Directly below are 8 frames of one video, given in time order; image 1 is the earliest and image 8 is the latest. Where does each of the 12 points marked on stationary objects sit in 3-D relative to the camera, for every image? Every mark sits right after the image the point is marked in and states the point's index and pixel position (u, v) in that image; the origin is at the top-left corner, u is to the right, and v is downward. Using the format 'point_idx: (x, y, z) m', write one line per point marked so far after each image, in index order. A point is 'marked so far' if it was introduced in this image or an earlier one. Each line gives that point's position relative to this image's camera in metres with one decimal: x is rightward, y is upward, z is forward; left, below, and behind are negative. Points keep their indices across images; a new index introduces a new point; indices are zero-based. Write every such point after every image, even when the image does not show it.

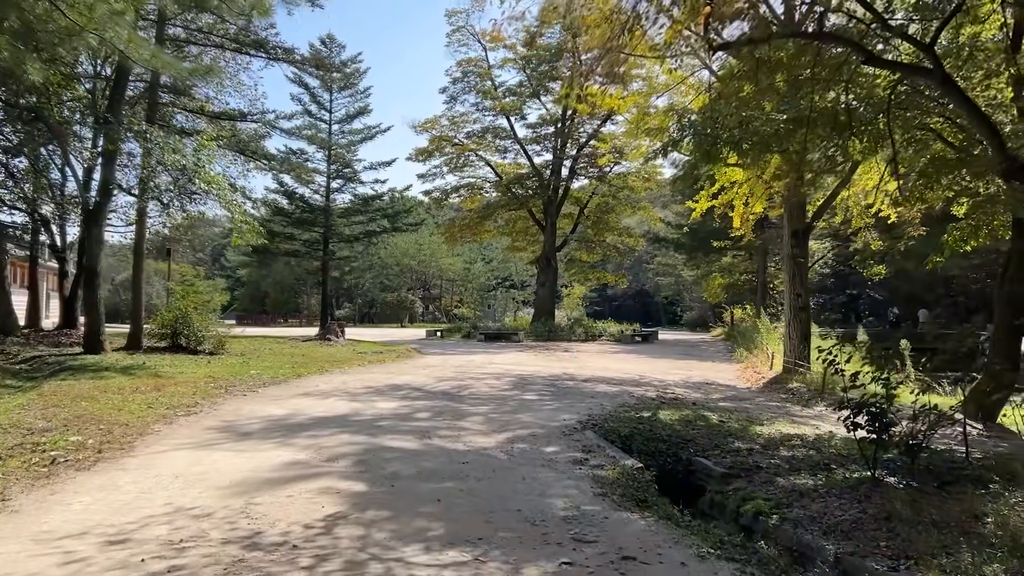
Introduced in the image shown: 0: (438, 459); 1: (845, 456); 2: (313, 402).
0: (-0.5, -1.2, +6.3) m
1: (+2.8, -1.4, +7.4) m
2: (-2.1, -1.2, +9.1) m
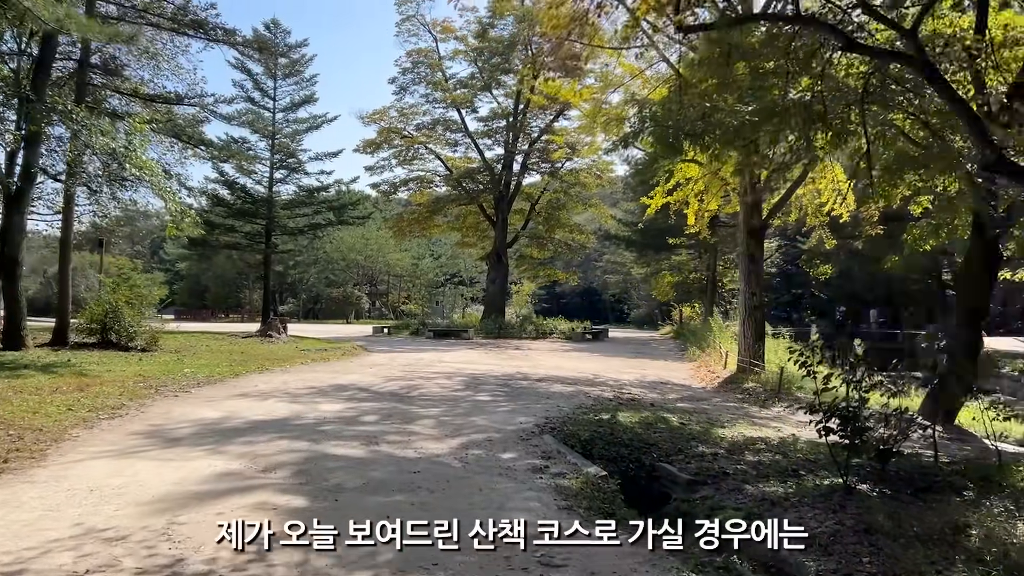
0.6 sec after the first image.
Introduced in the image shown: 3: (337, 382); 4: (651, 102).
0: (-0.8, -1.2, +5.8) m
1: (+2.5, -1.4, +7.1) m
2: (-2.6, -1.1, +8.5) m
3: (-2.1, -1.1, +10.5) m
4: (+1.6, +2.2, +10.2) m
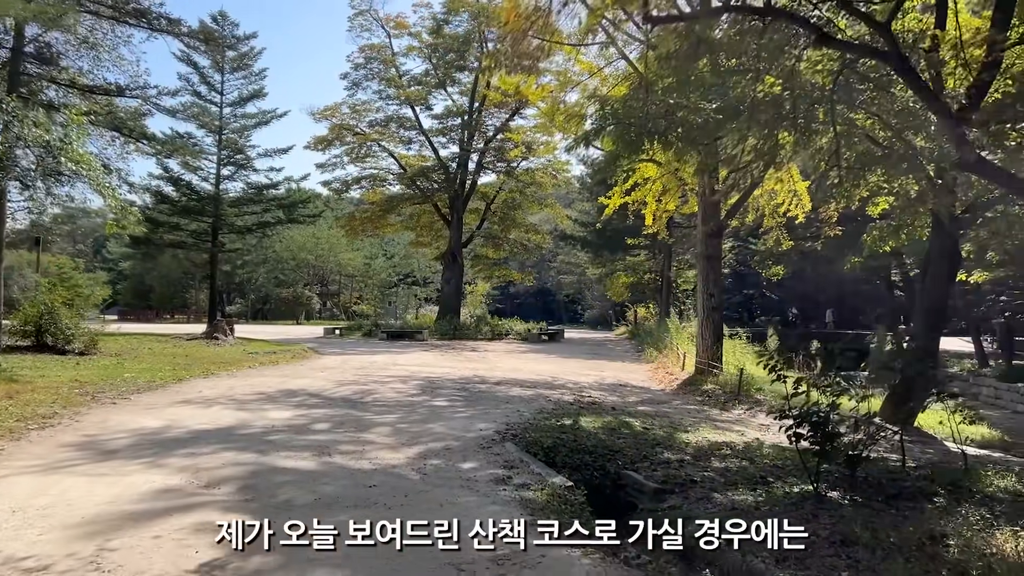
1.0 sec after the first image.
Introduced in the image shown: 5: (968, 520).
0: (-1.1, -1.2, +5.4) m
1: (+2.2, -1.4, +6.9) m
2: (-3.0, -1.1, +8.1) m
3: (-2.6, -1.2, +10.0) m
4: (+1.2, +2.2, +10.0) m
5: (+2.7, -1.4, +5.2) m
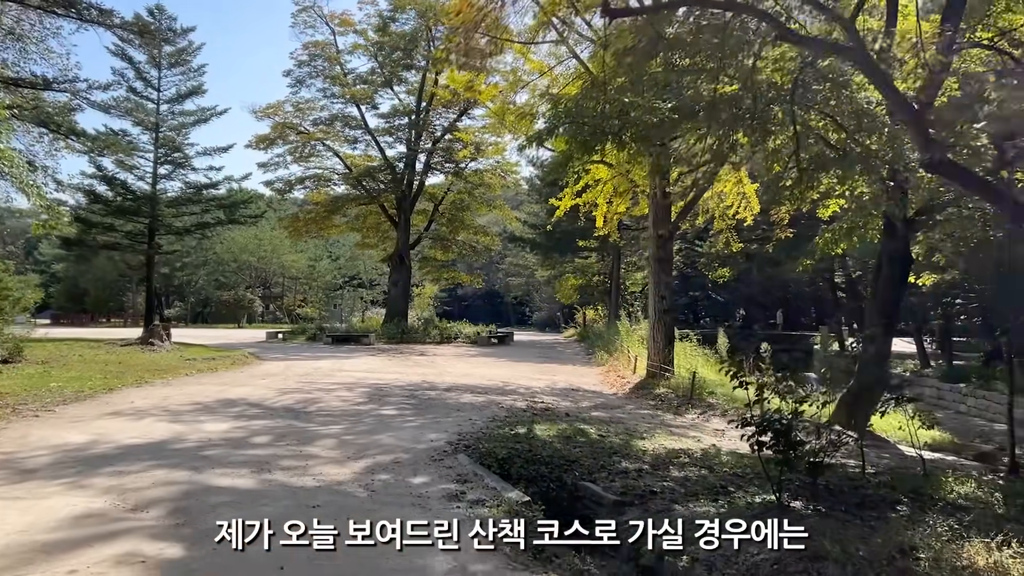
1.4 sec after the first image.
0: (-1.3, -1.2, +5.0) m
1: (+1.8, -1.5, +6.7) m
2: (-3.4, -1.2, +7.6) m
3: (-3.2, -1.2, +9.6) m
4: (+0.6, +2.1, +9.8) m
5: (+2.5, -1.4, +5.0) m
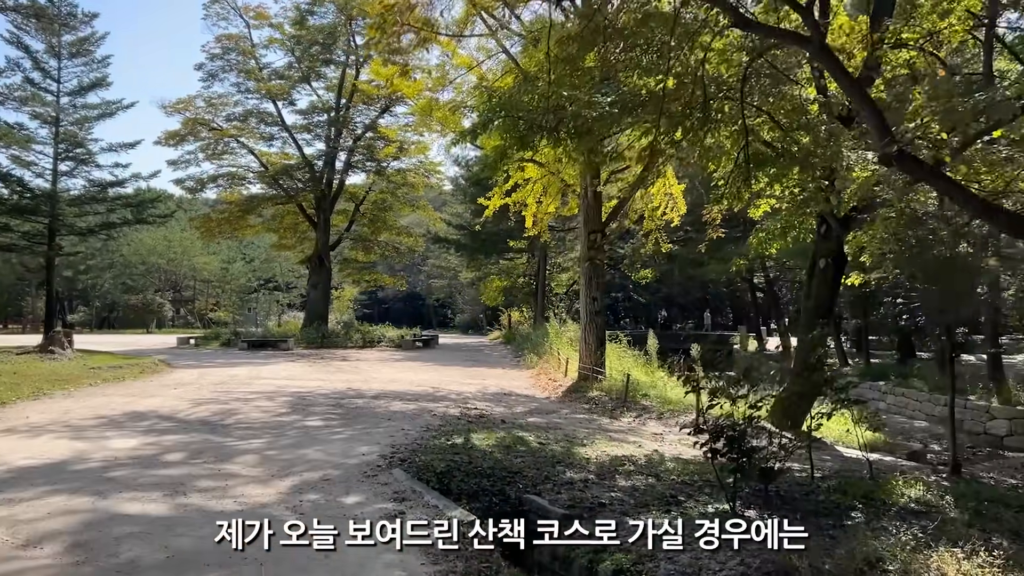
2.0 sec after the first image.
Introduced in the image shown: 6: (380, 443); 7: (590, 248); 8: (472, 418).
0: (-1.6, -1.3, +4.5) m
1: (+1.3, -1.5, +6.5) m
2: (-3.9, -1.2, +6.8) m
3: (-3.9, -1.2, +8.8) m
4: (-0.1, +2.1, +9.4) m
5: (+2.2, -1.4, +4.8) m
6: (-1.1, -1.3, +7.1) m
7: (+1.2, +0.6, +13.5) m
8: (-0.4, -1.4, +9.0) m
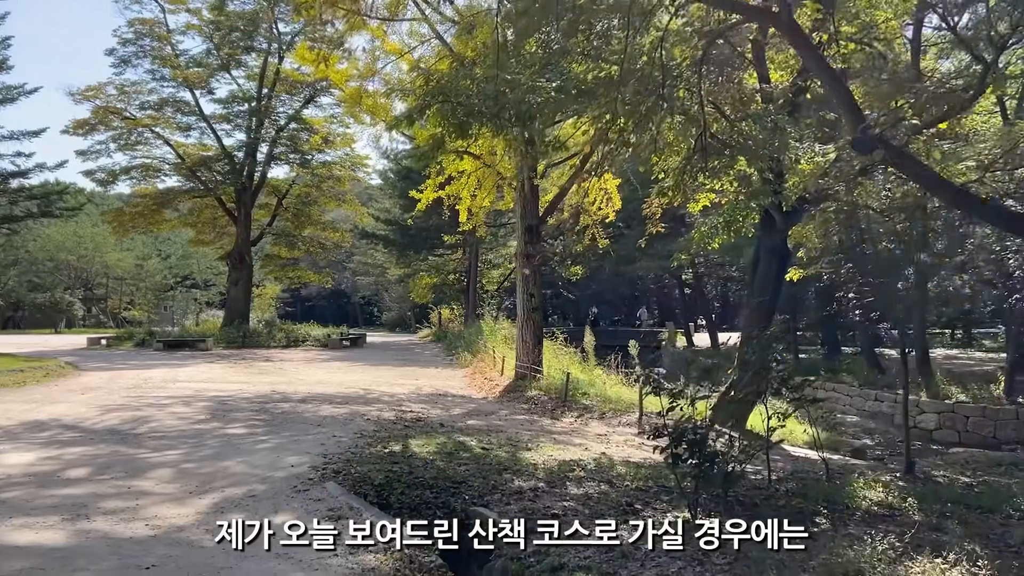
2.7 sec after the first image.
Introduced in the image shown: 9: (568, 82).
0: (-1.8, -1.2, +3.9) m
1: (+0.9, -1.4, +6.1) m
2: (-4.3, -1.2, +6.0) m
3: (-4.4, -1.2, +8.0) m
4: (-0.8, +2.2, +8.9) m
5: (+1.9, -1.4, +4.6) m
6: (-1.5, -1.2, +6.5) m
7: (+0.2, +0.7, +13.1) m
8: (-1.0, -1.3, +8.5) m
9: (+0.5, +1.9, +8.0) m
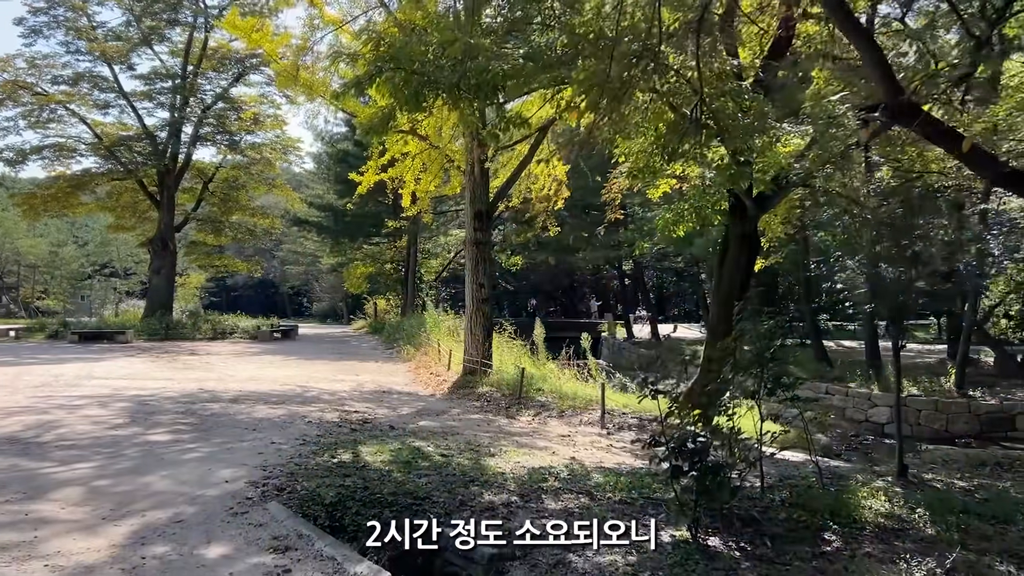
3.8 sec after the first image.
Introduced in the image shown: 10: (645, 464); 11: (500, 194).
0: (-1.9, -1.2, +3.0) m
1: (+0.7, -1.4, +5.5) m
2: (-4.5, -1.1, +5.0) m
3: (-4.8, -1.1, +6.9) m
4: (-1.2, +2.3, +8.1) m
5: (+1.8, -1.3, +4.0) m
6: (-1.7, -1.1, +5.7) m
7: (-0.5, +0.8, +12.3) m
8: (-1.4, -1.2, +7.7) m
9: (+0.2, +2.0, +7.3) m
10: (+1.0, -1.4, +6.7) m
11: (-0.2, +1.4, +12.6) m
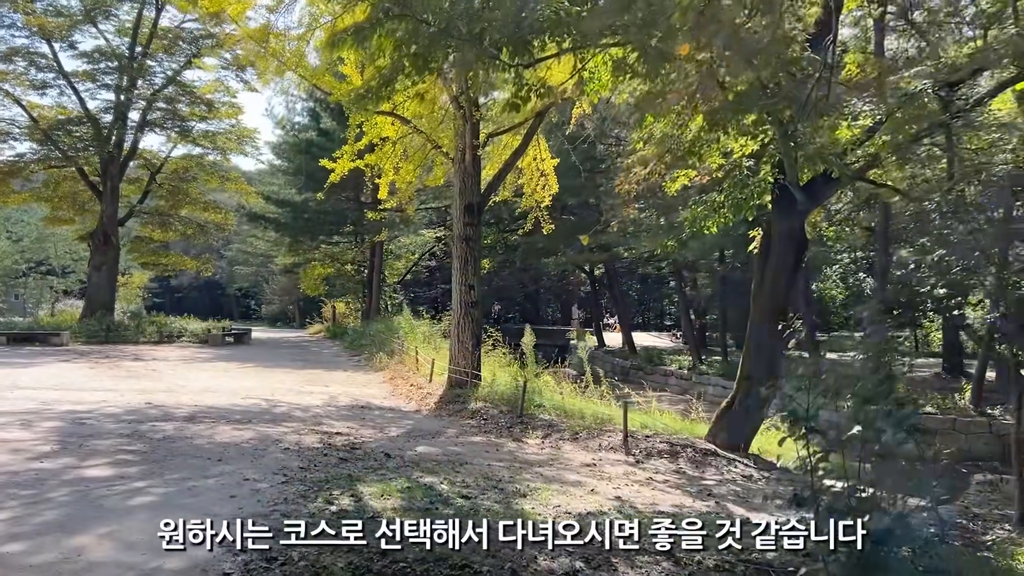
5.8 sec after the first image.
0: (-1.4, -1.1, +1.6) m
1: (+1.0, -1.4, +4.2) m
2: (-4.1, -1.0, +3.4) m
3: (-4.5, -1.0, +5.3) m
4: (-1.0, +2.3, +6.7) m
5: (+2.2, -1.3, +2.8) m
6: (-1.4, -1.1, +4.2) m
7: (-0.6, +0.8, +11.0) m
8: (-1.2, -1.2, +6.3) m
9: (+0.4, +2.0, +6.0) m
10: (+1.2, -1.4, +5.5) m
11: (-0.3, +1.3, +11.3) m
